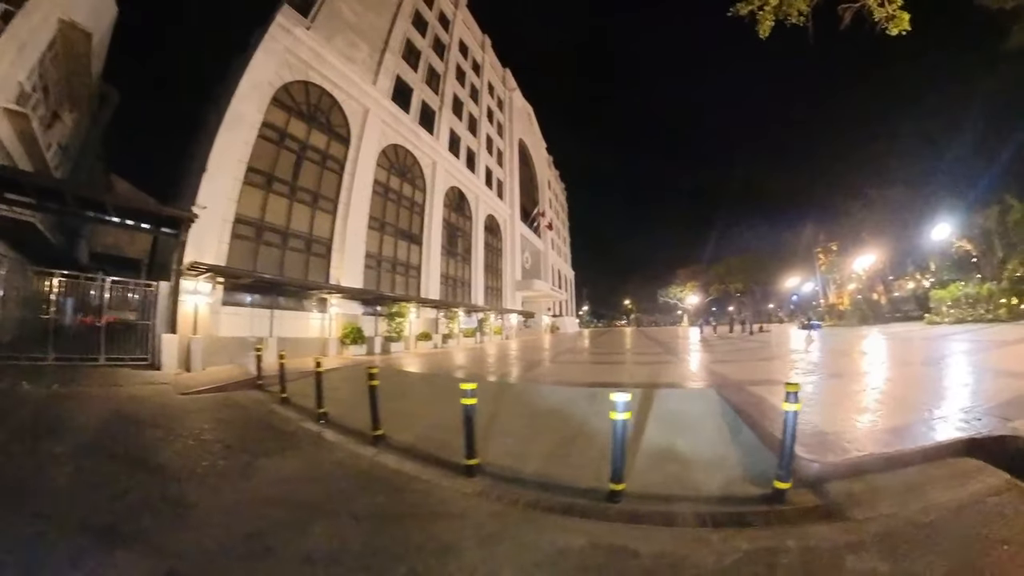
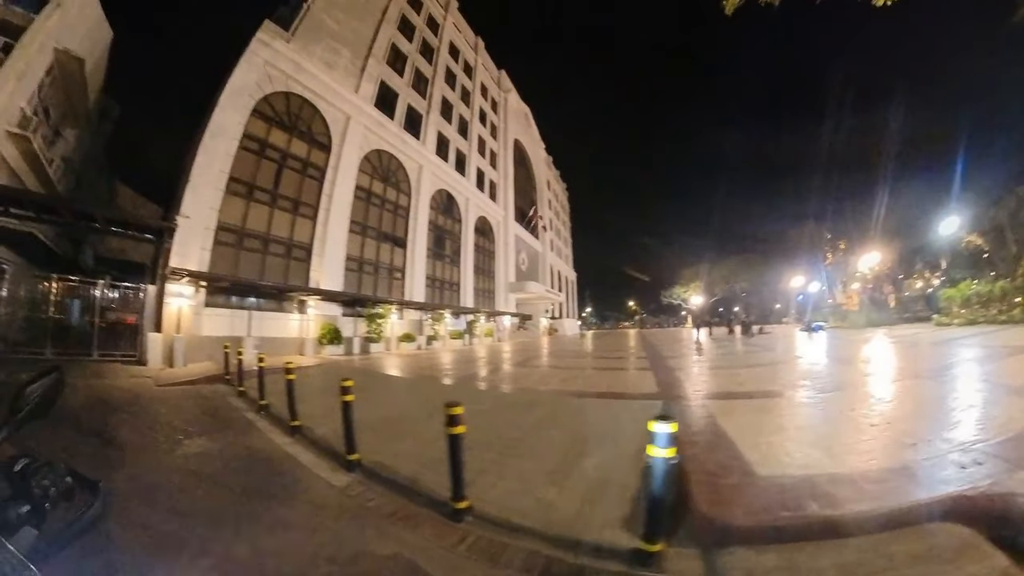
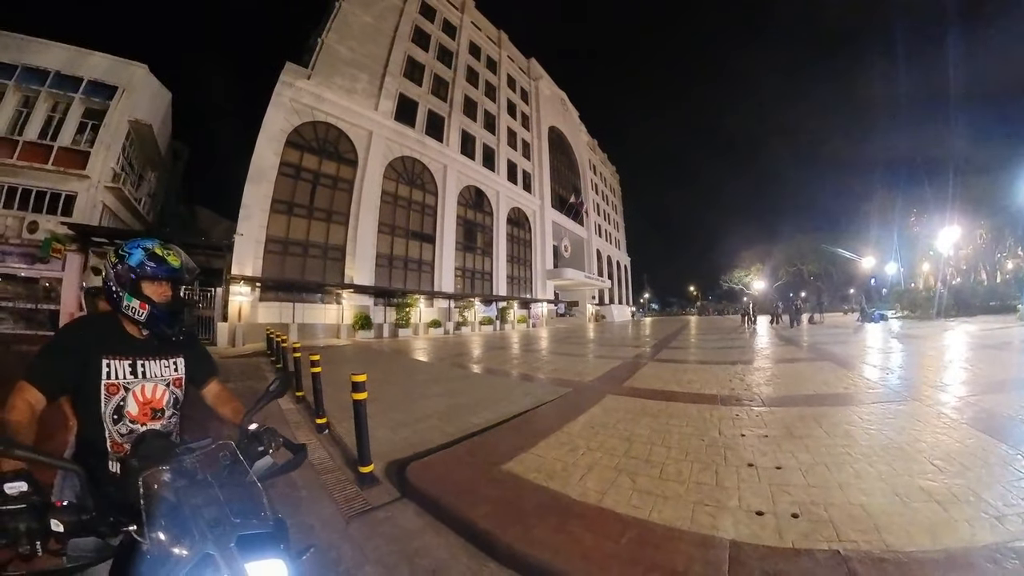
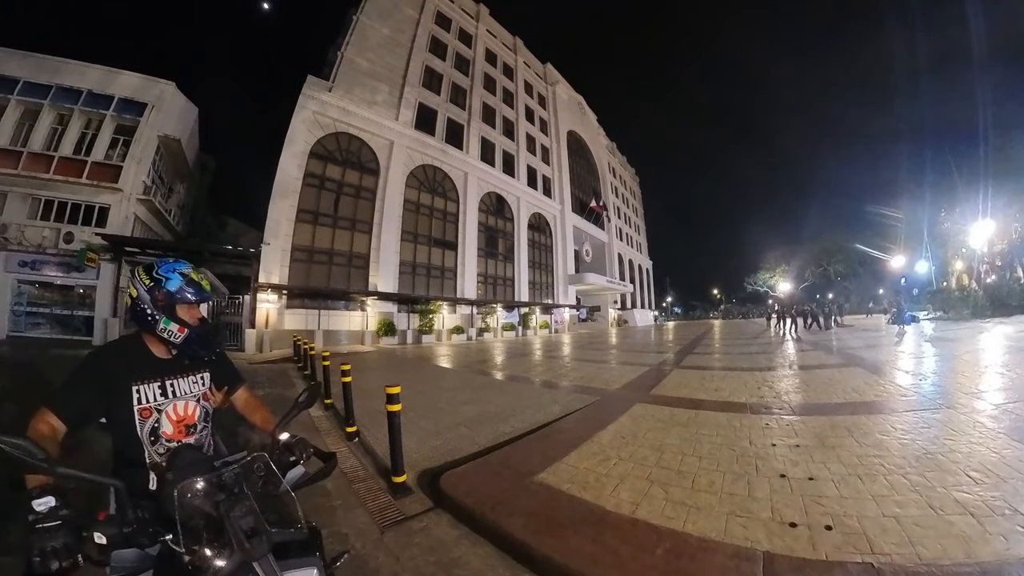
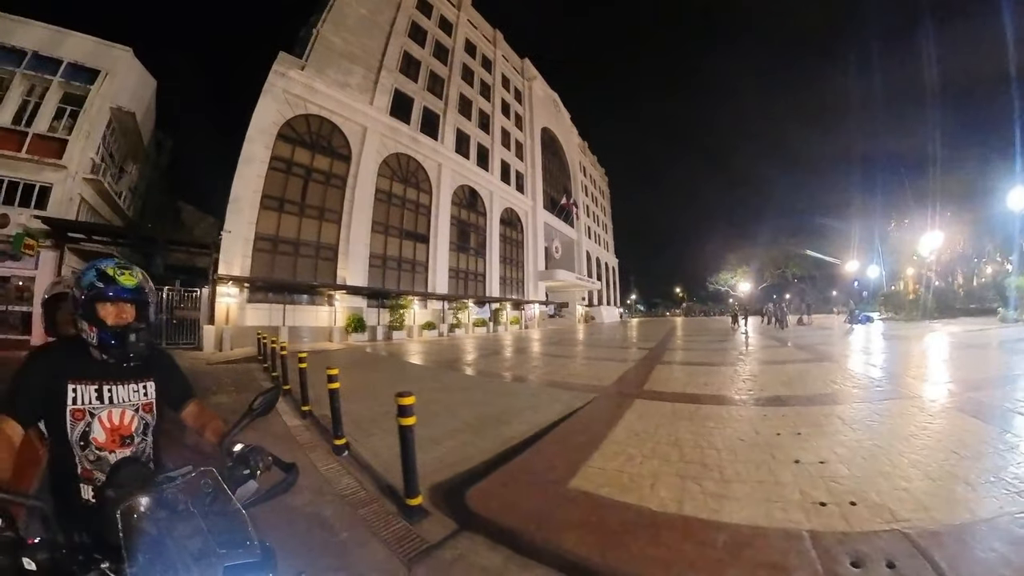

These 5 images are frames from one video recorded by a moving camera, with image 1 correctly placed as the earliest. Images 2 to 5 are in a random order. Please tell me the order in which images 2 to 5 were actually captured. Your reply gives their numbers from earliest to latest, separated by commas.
2, 5, 3, 4
